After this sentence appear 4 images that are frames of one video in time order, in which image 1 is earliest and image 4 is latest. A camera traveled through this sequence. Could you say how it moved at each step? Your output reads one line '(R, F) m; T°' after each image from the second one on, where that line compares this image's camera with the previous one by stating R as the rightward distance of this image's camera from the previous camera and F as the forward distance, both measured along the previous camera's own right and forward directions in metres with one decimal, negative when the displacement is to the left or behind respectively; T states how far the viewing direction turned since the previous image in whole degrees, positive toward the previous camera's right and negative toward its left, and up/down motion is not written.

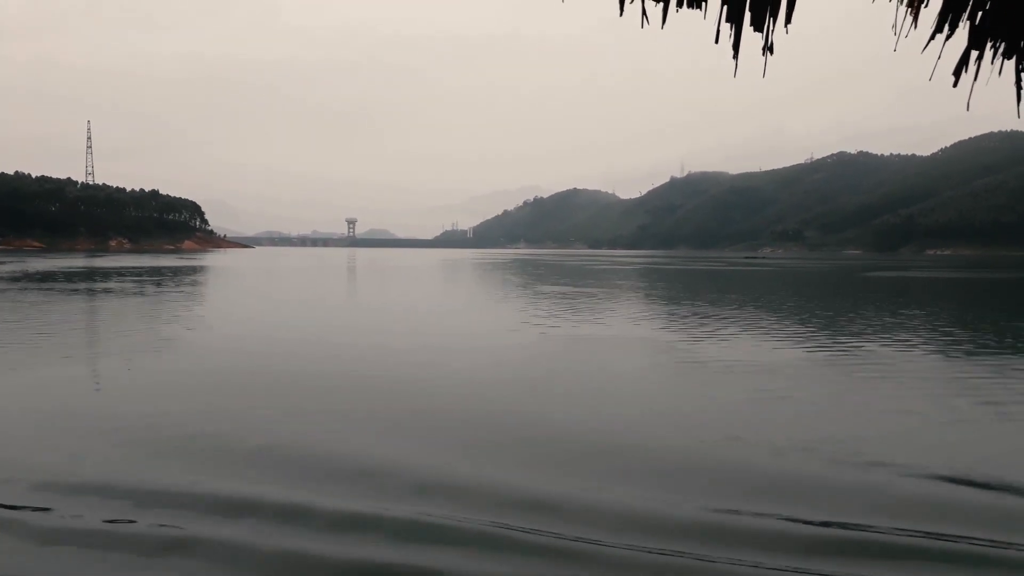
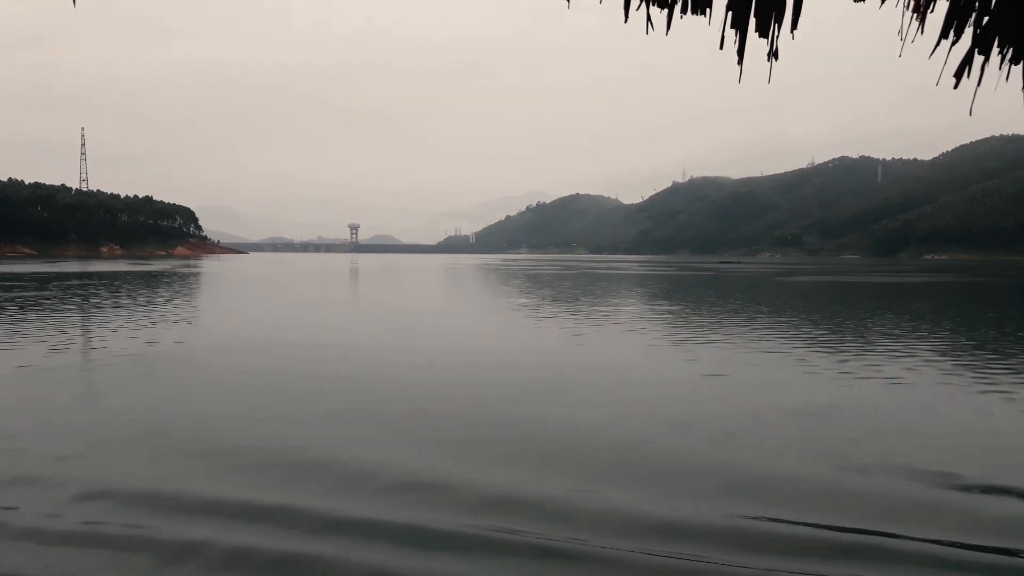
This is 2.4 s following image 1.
(-1.6, +0.8) m; -1°
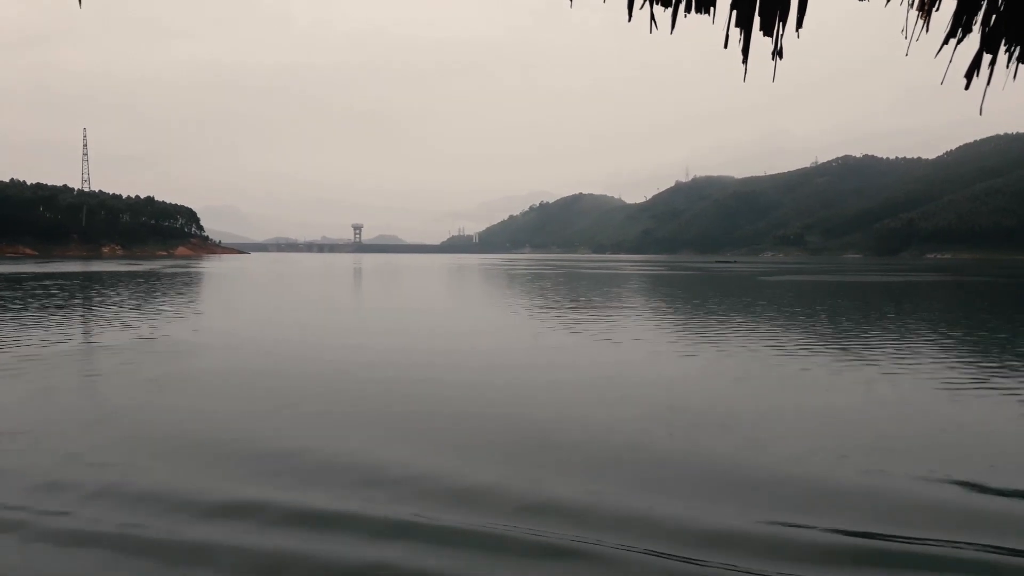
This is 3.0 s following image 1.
(+0.1, -0.1) m; 0°
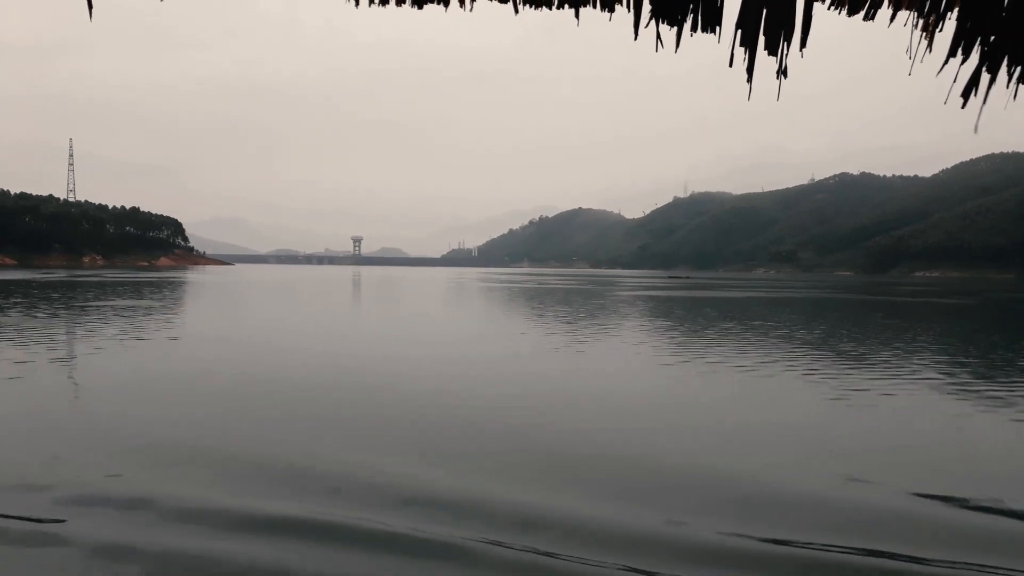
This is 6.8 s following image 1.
(+1.5, -0.9) m; 0°
